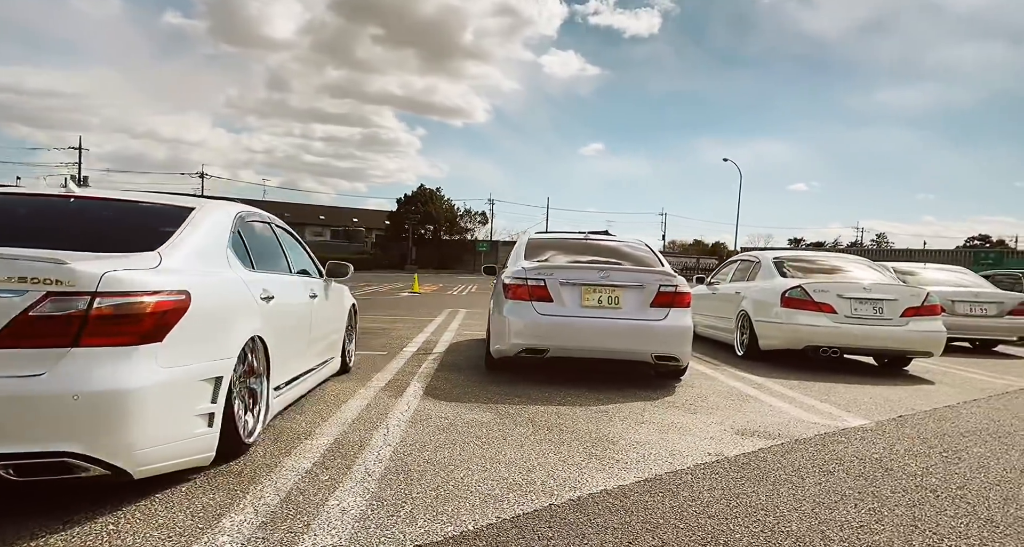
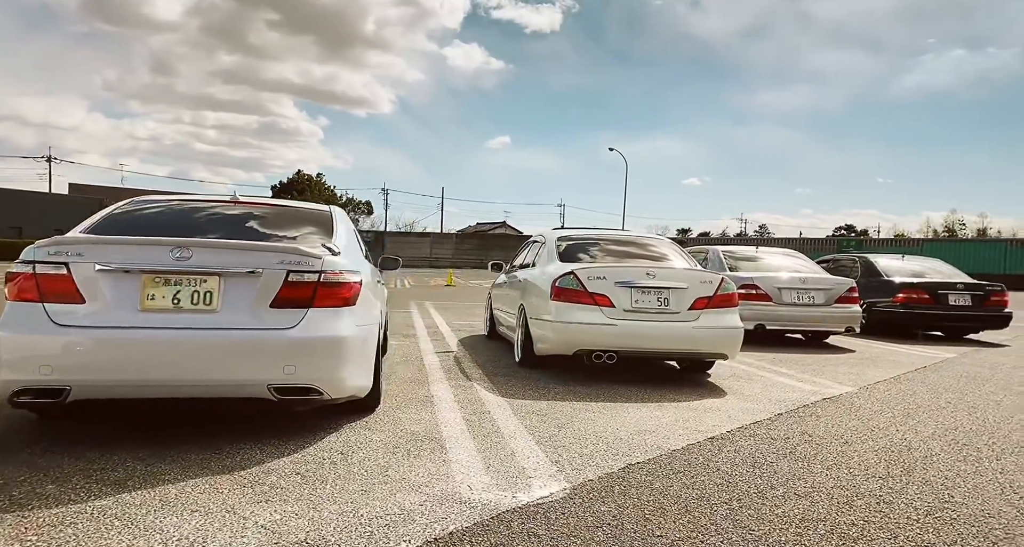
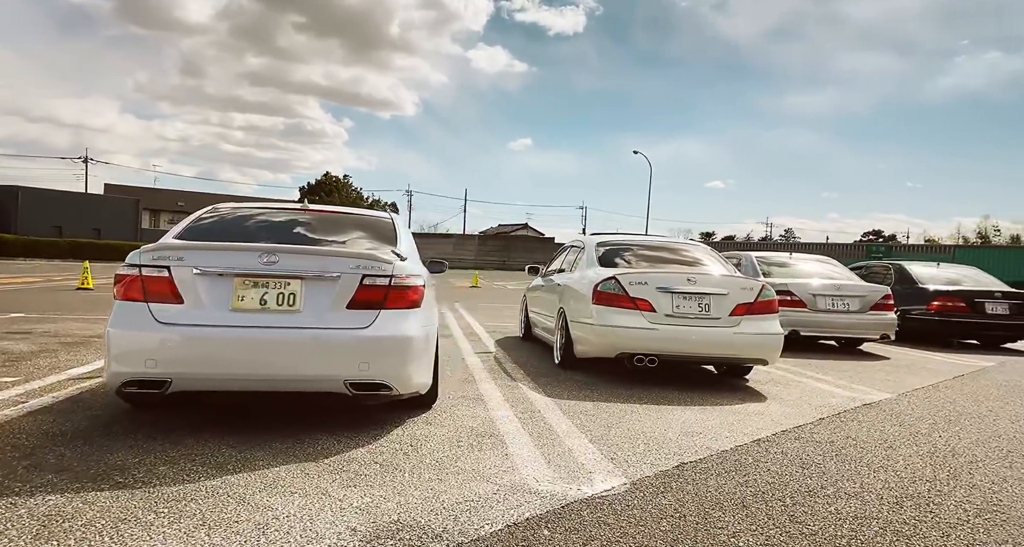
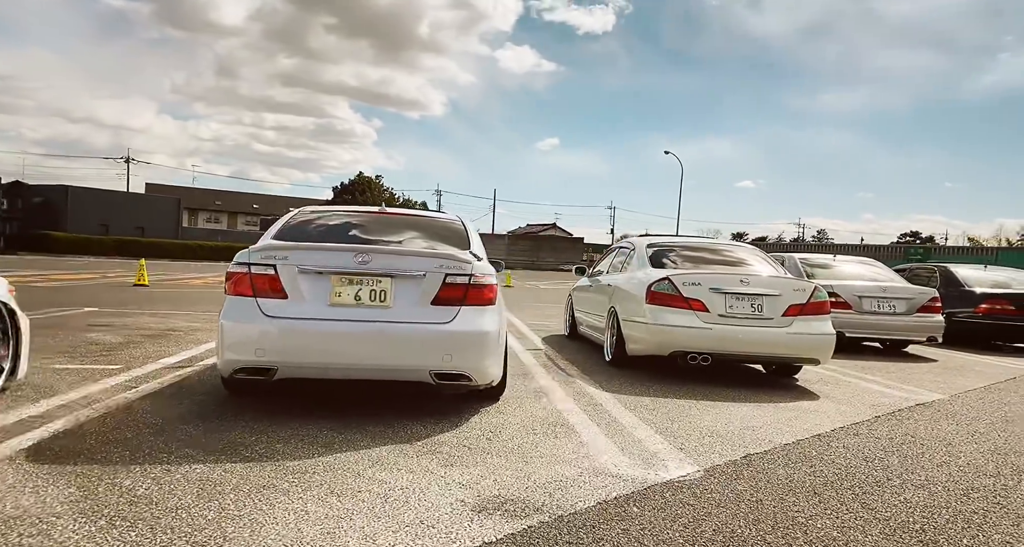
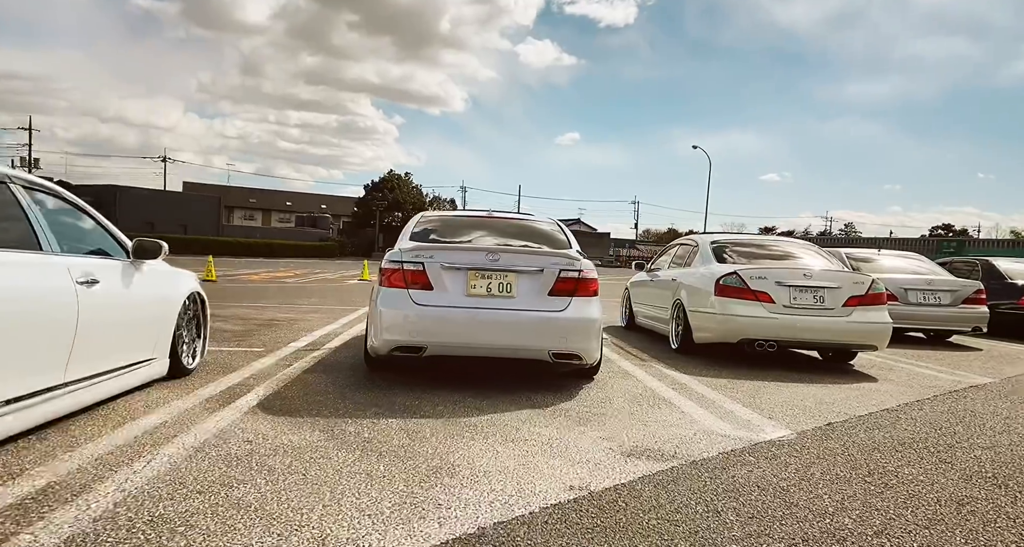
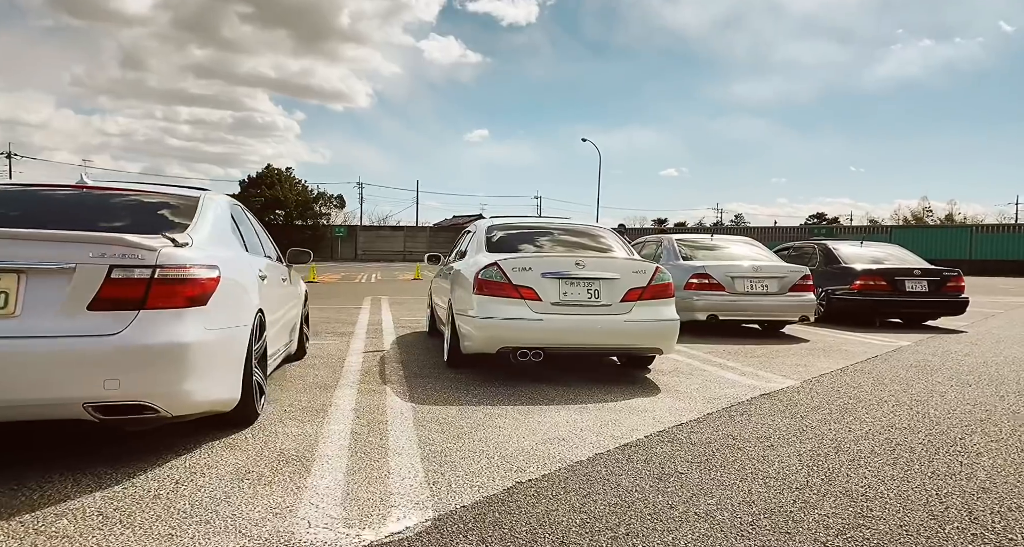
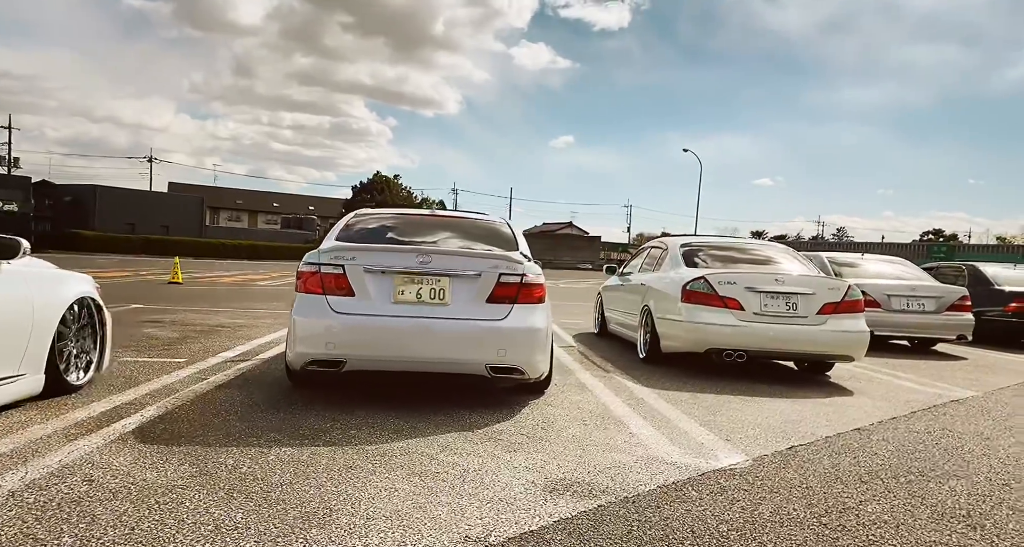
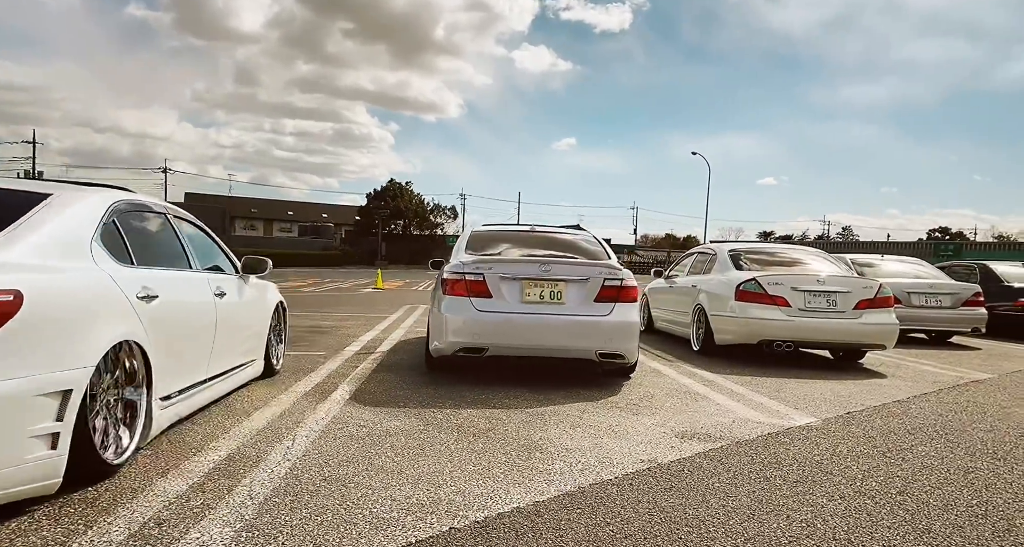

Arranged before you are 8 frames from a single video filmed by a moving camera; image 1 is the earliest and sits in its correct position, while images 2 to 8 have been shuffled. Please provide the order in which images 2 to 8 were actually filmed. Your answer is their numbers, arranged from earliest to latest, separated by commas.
8, 5, 7, 4, 3, 2, 6
